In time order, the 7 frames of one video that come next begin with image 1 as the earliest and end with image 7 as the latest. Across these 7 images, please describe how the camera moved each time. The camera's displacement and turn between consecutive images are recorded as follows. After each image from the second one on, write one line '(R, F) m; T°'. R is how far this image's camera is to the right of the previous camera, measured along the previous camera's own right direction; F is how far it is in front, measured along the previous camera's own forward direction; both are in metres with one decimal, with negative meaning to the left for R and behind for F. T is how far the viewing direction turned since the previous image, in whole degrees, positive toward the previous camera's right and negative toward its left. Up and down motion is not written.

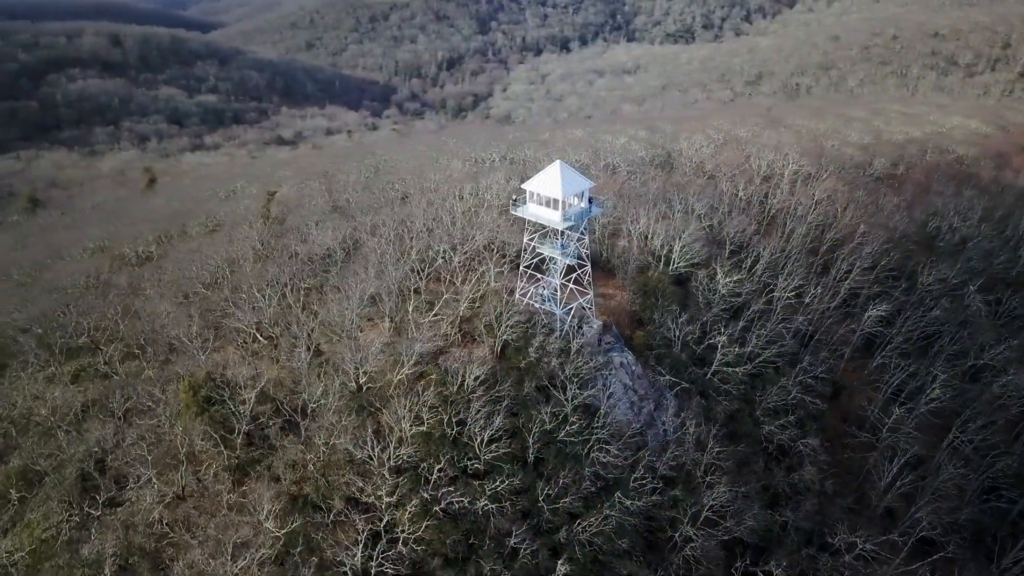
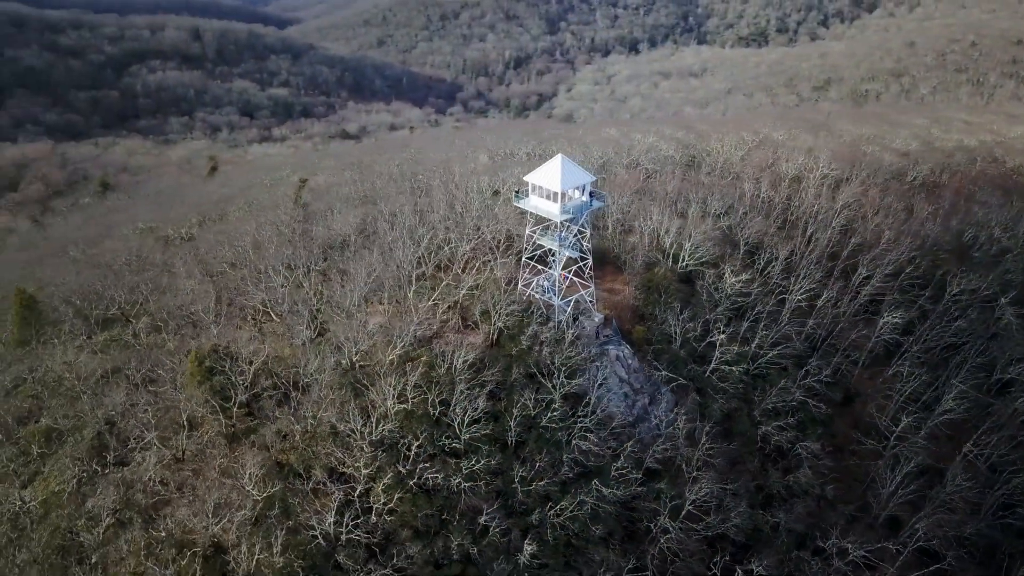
(+2.1, -0.4) m; -3°
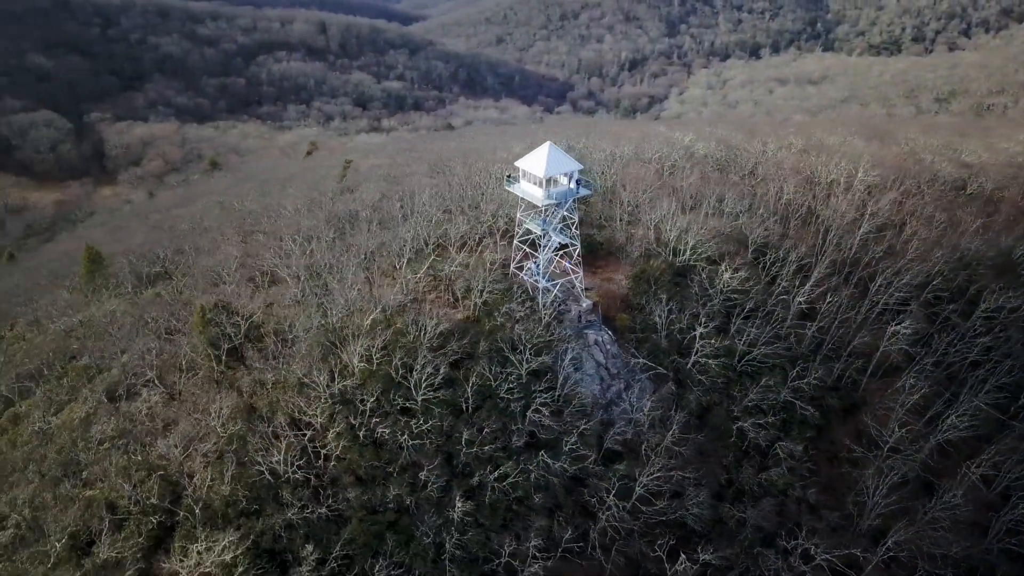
(+4.3, -1.0) m; -5°
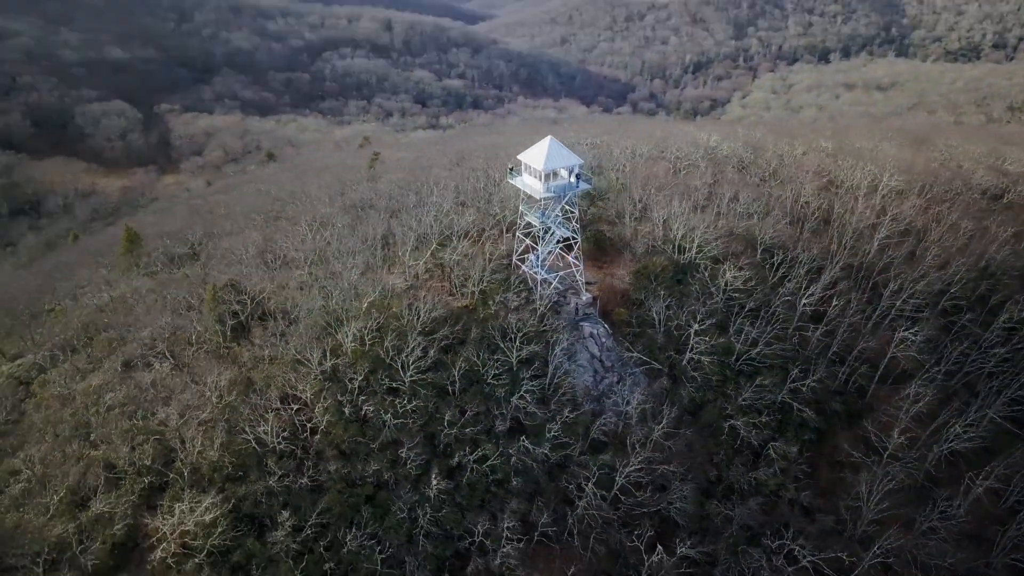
(+2.0, -0.6) m; -3°
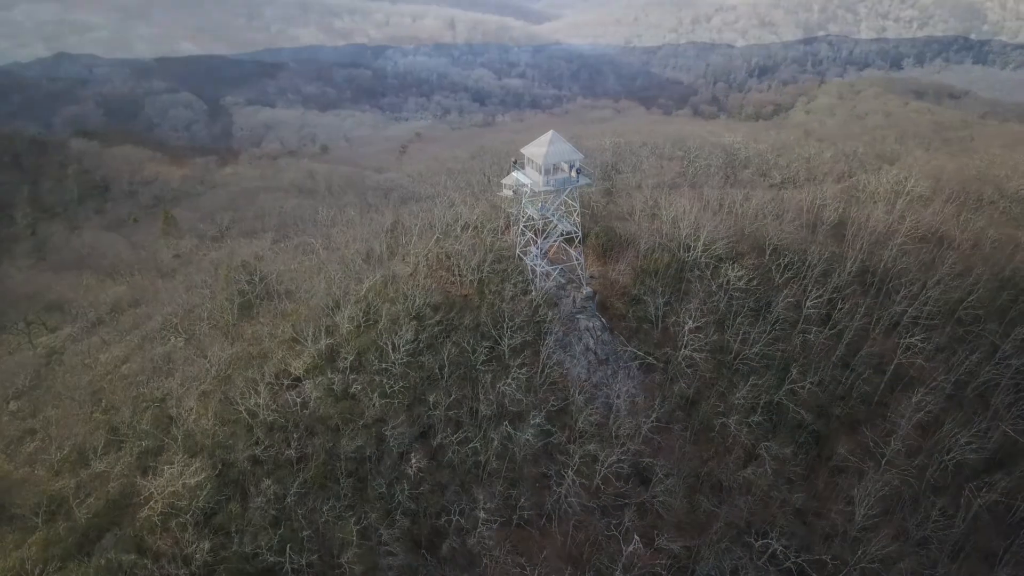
(+2.0, -0.7) m; -3°
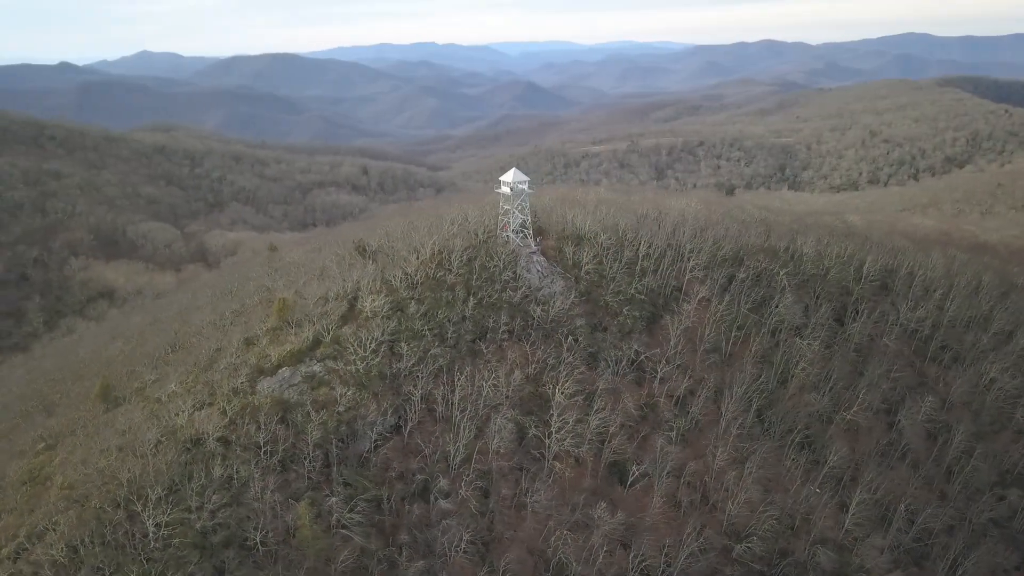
(+2.7, -0.3) m; -3°
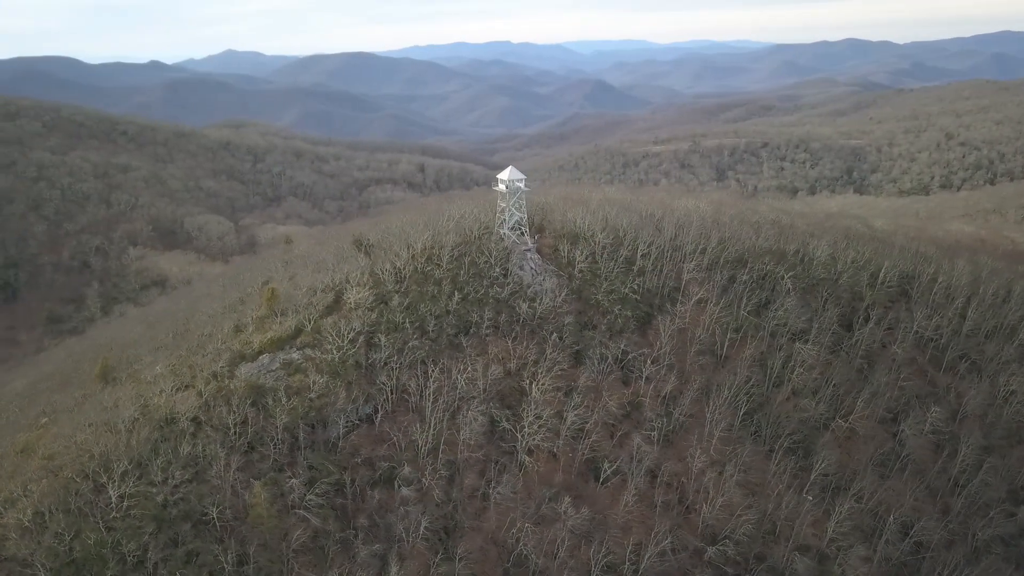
(+2.9, -0.3) m; -3°
